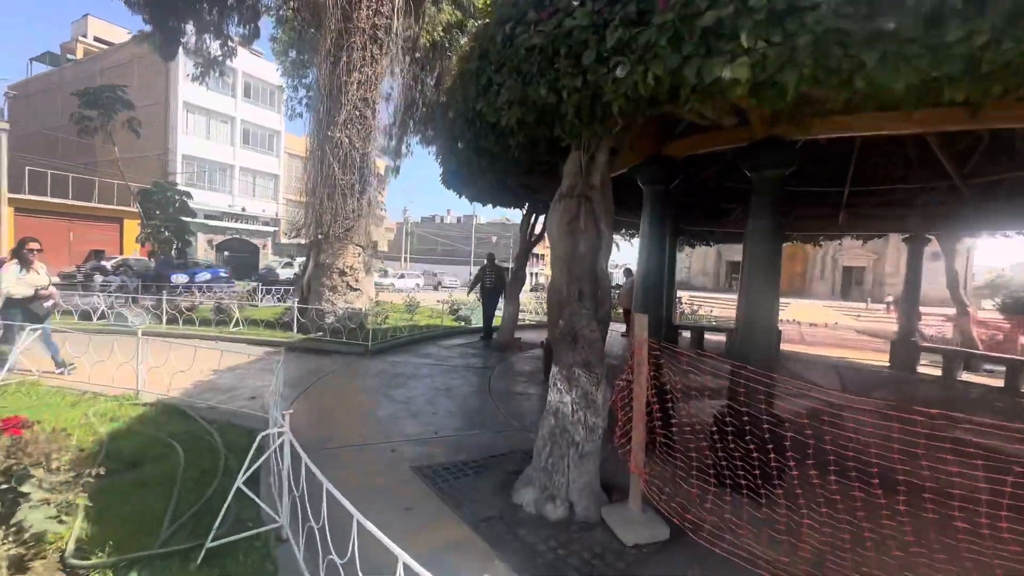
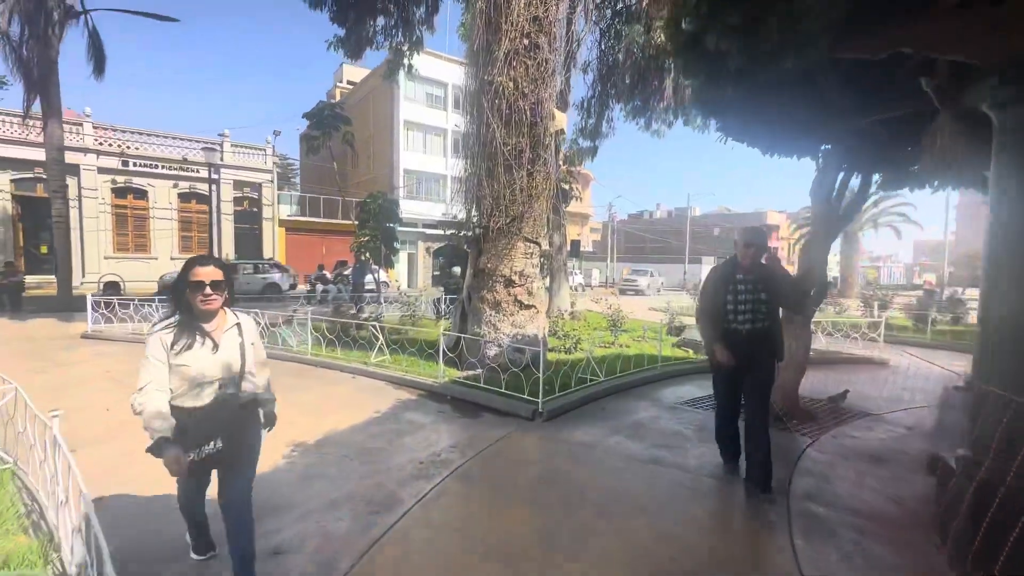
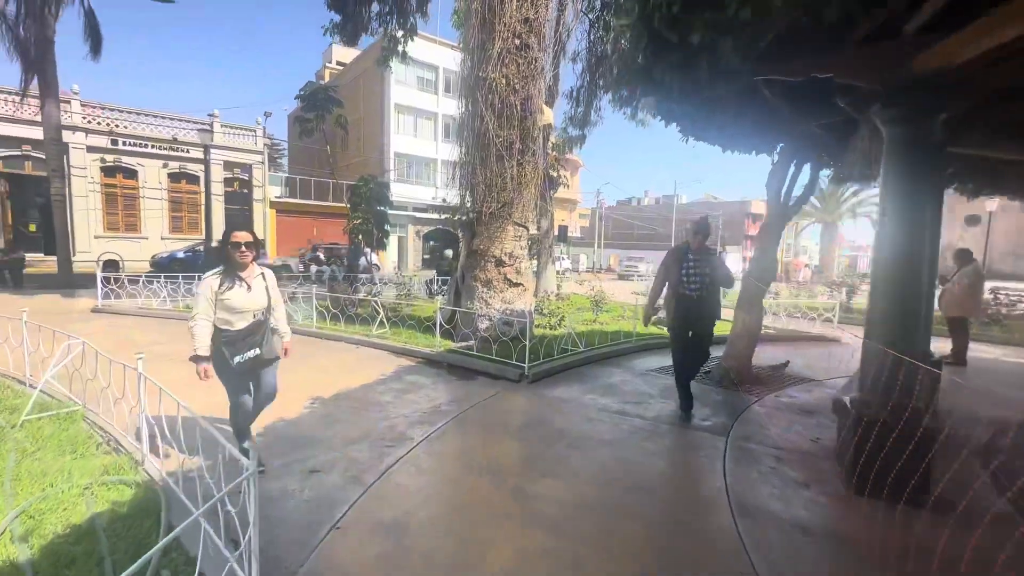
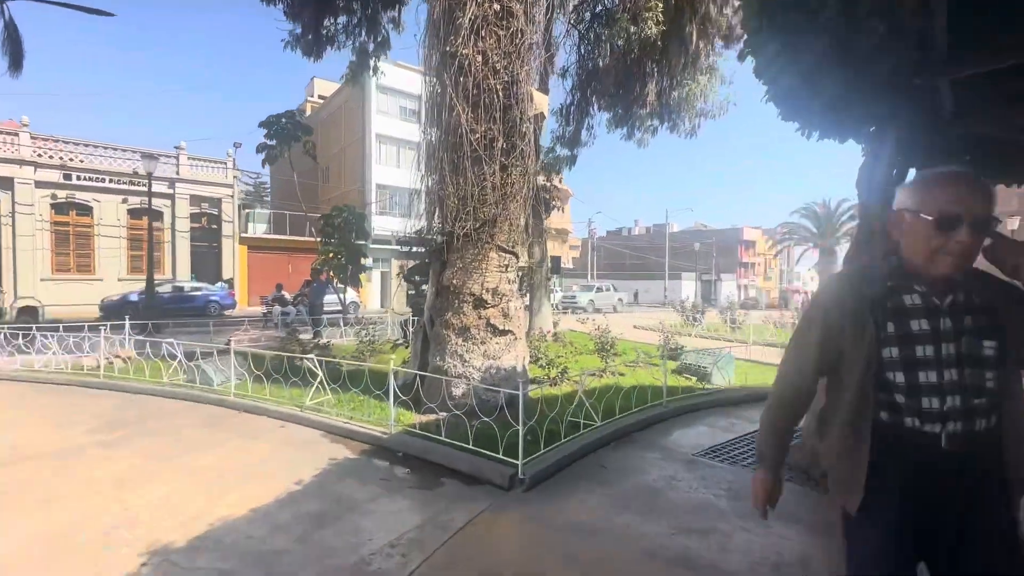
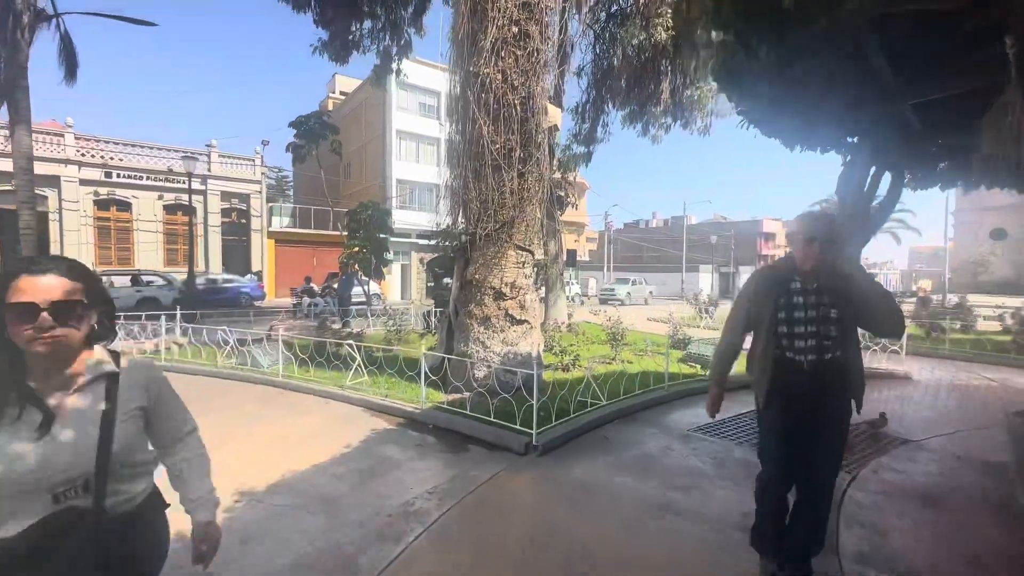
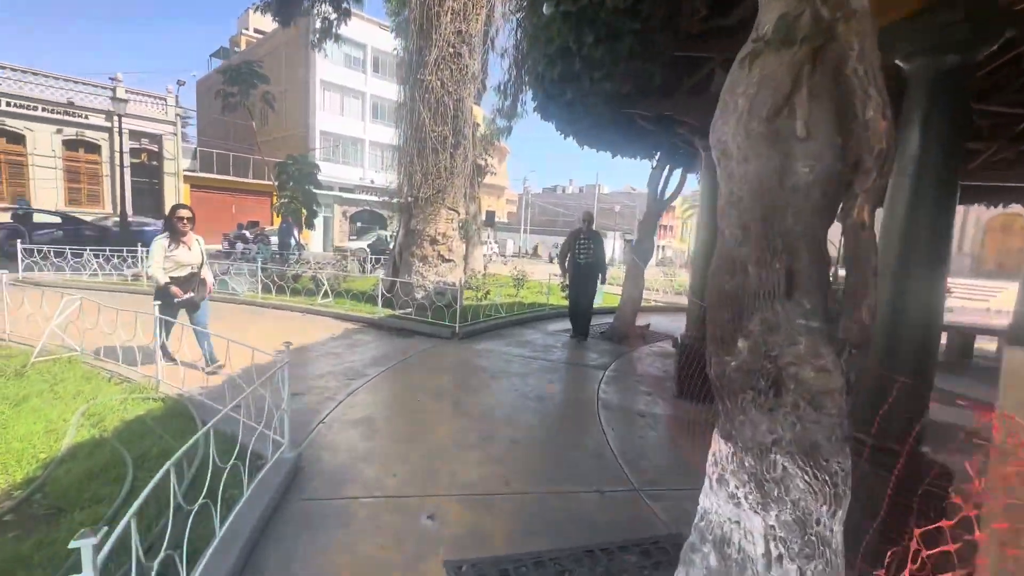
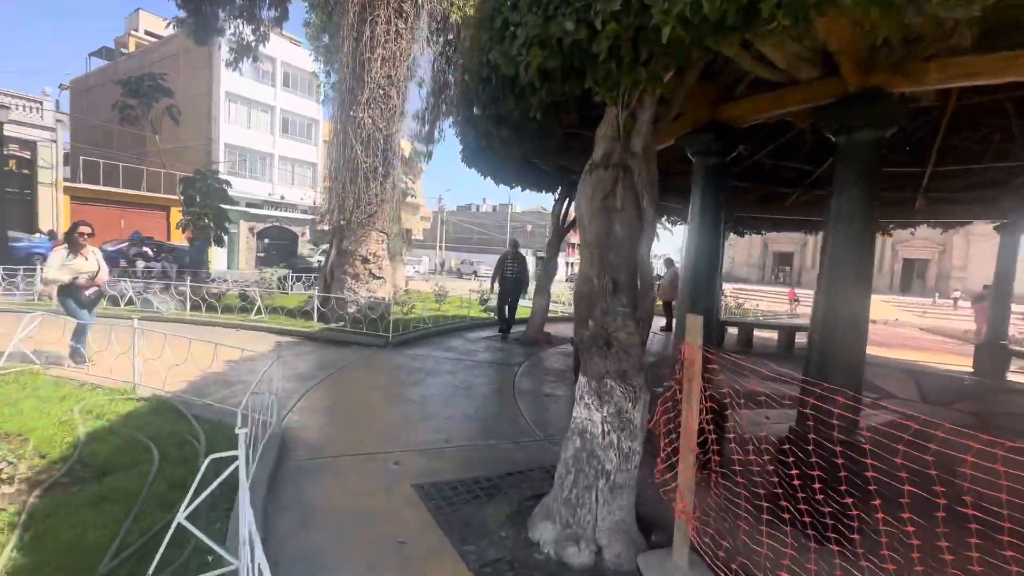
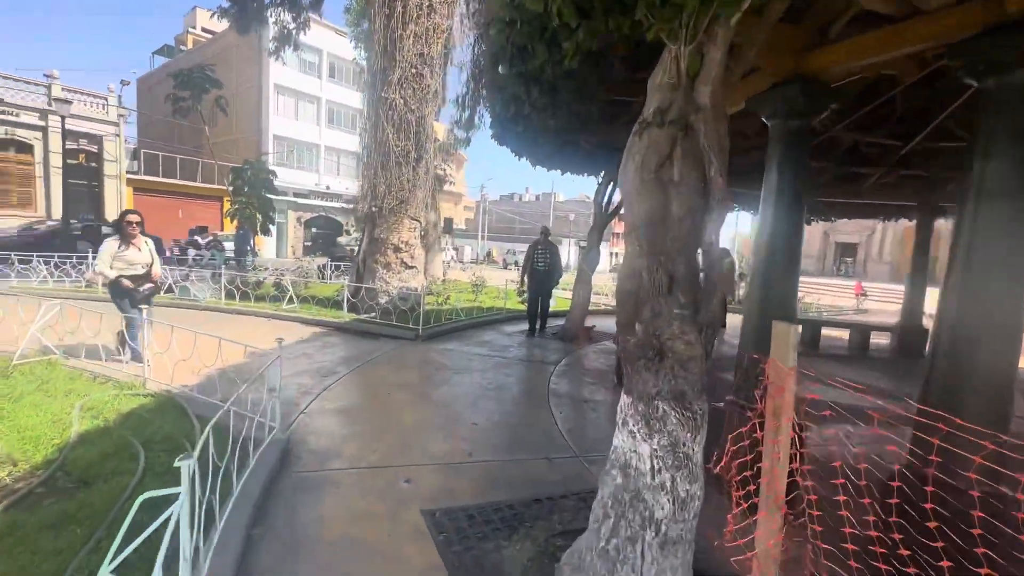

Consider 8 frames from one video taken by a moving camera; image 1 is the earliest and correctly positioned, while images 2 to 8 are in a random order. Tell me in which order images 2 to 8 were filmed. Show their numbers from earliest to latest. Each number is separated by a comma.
7, 8, 6, 3, 2, 5, 4
